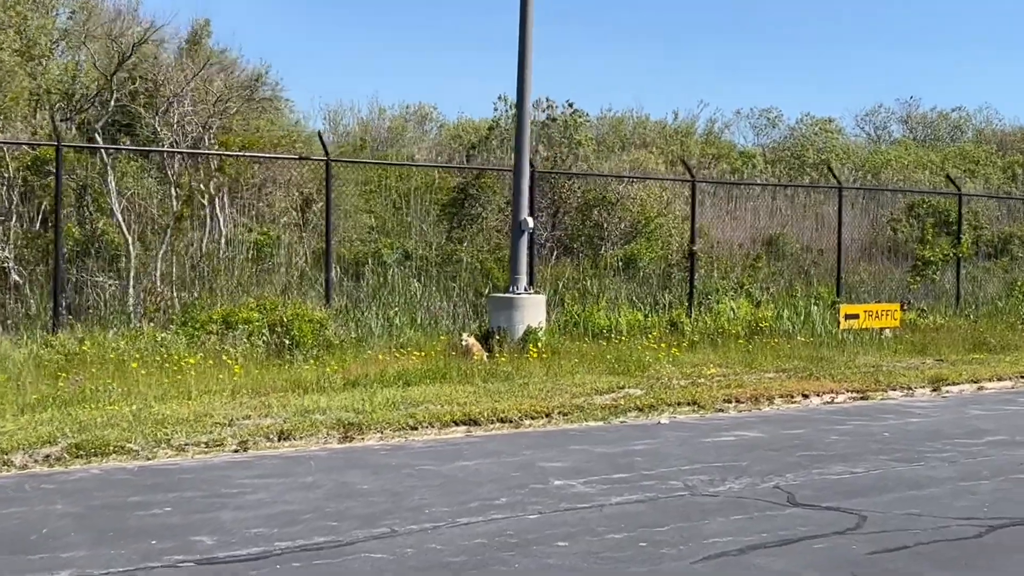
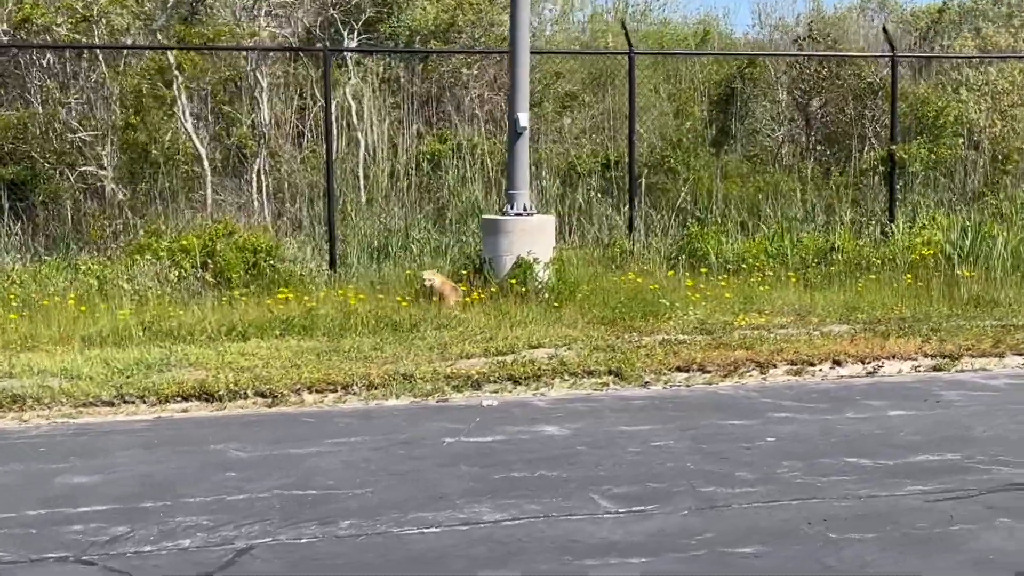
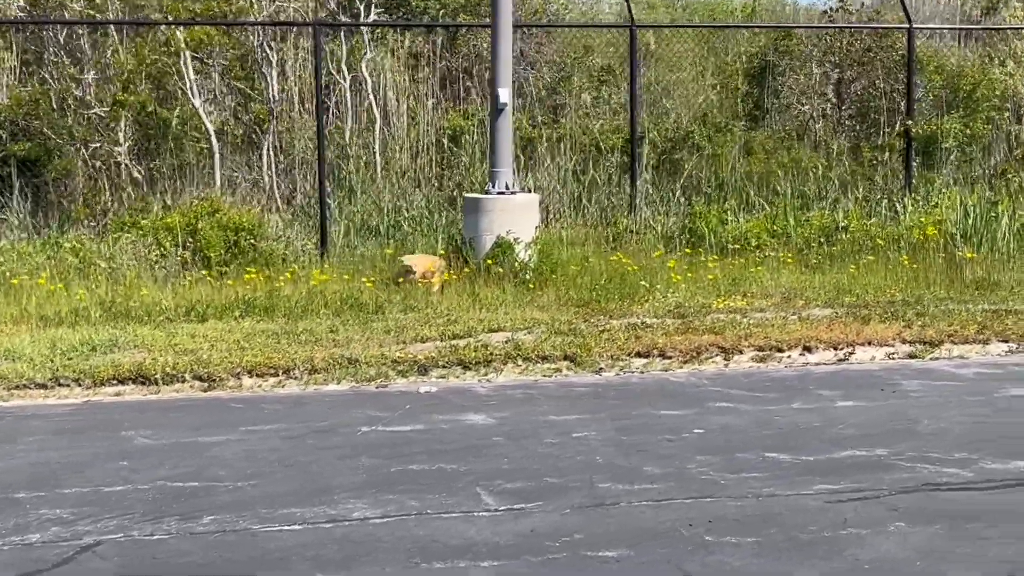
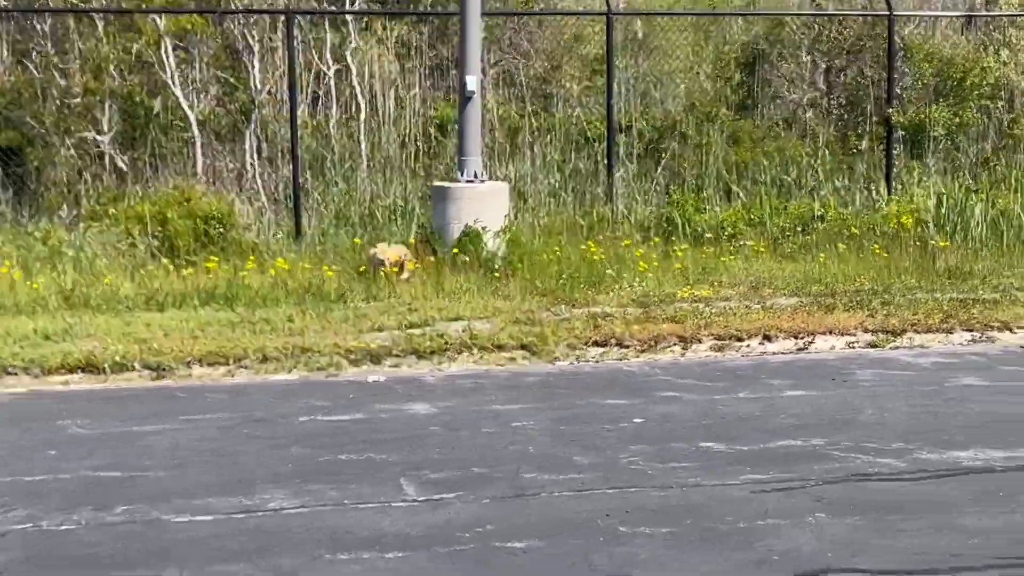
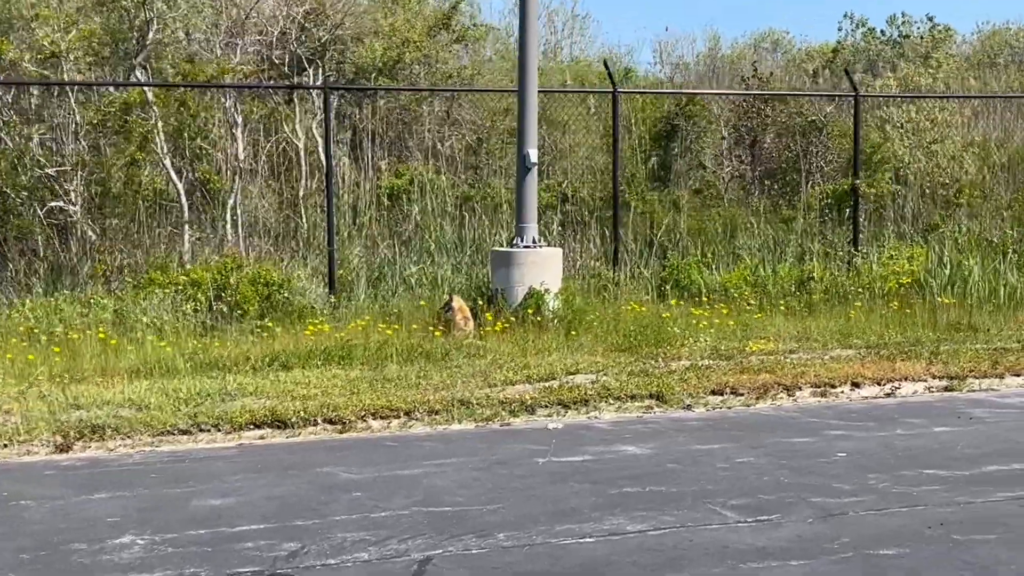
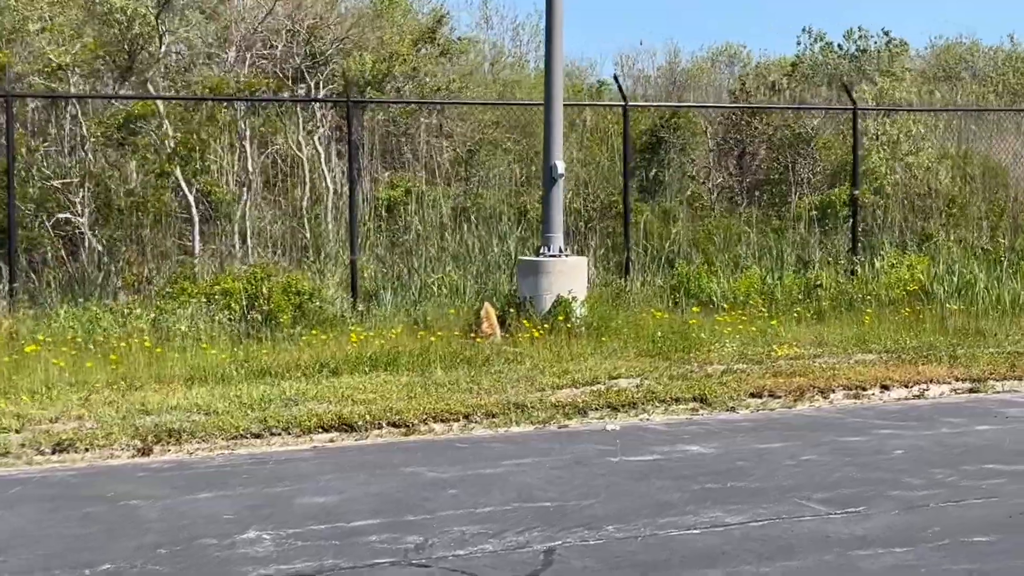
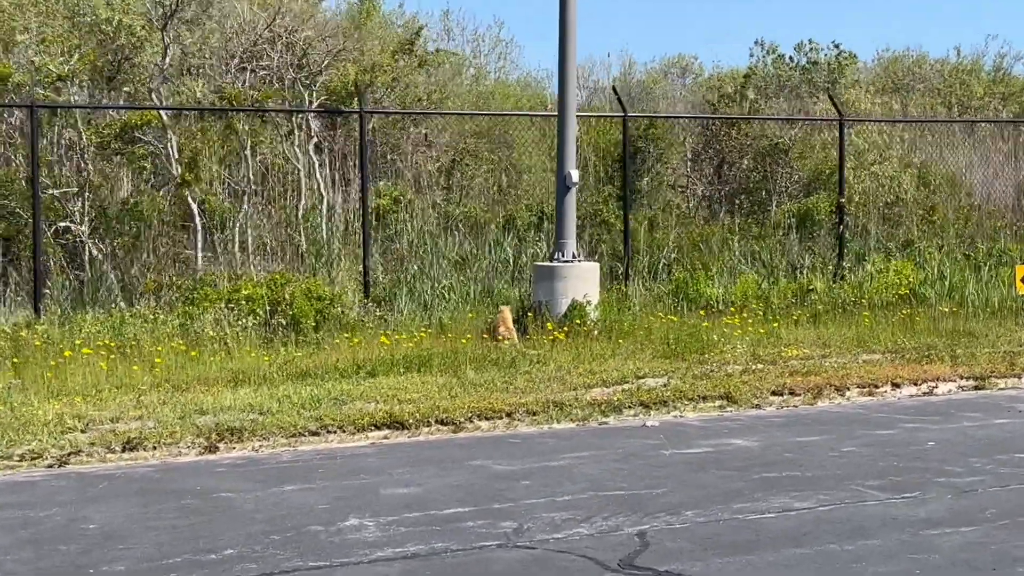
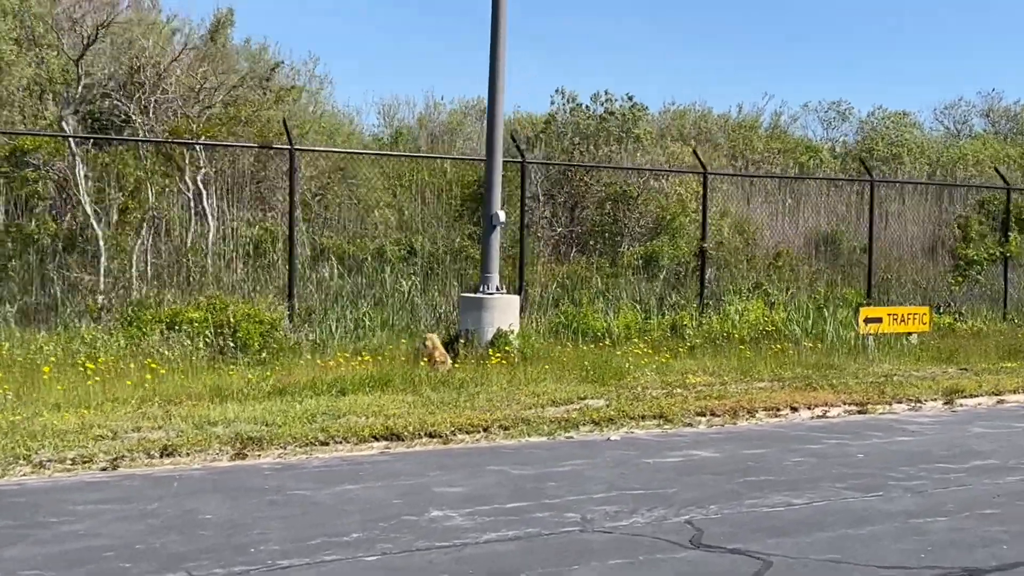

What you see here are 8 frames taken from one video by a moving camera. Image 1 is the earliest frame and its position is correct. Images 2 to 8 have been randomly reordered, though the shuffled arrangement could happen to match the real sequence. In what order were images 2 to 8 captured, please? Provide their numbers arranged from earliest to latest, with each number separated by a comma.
8, 7, 6, 5, 2, 3, 4
